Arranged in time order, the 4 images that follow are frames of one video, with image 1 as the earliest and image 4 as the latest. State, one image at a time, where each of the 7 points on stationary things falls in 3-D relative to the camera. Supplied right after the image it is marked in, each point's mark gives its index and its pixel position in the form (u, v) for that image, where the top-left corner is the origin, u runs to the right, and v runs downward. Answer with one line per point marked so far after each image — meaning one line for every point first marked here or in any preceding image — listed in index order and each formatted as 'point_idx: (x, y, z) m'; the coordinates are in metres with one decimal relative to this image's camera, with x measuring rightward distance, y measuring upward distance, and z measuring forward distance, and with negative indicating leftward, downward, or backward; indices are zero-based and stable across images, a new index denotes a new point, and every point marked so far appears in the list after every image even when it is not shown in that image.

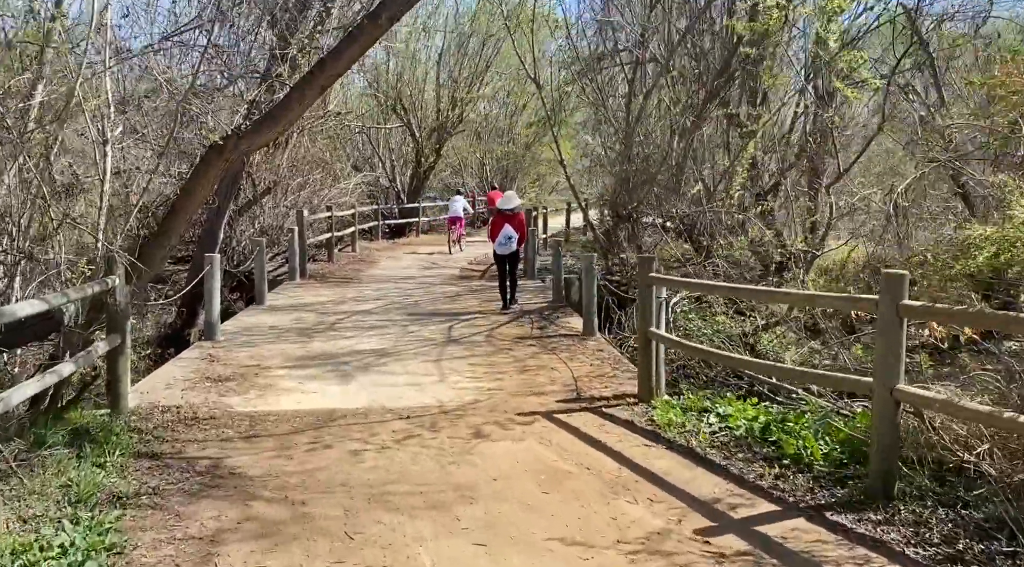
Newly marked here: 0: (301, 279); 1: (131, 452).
0: (-3.5, +0.1, +16.6) m
1: (-2.3, -1.0, +6.0) m
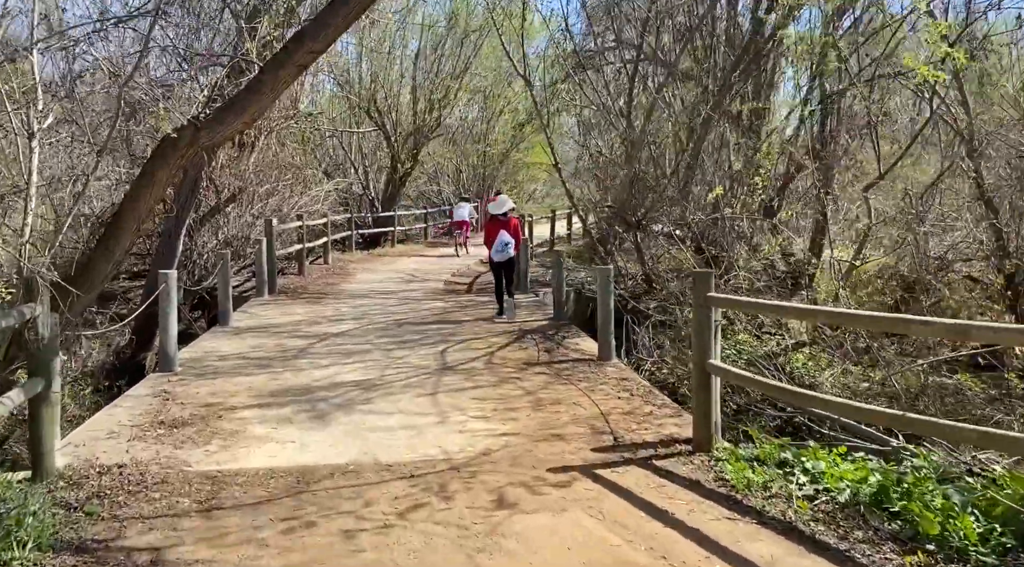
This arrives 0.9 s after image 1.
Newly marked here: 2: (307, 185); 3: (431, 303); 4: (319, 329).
0: (-3.7, -0.2, +15.1) m
1: (-2.1, -1.2, +4.5) m
2: (-4.0, +1.9, +19.2) m
3: (-1.1, -0.3, +14.2) m
4: (-2.2, -0.5, +11.3) m
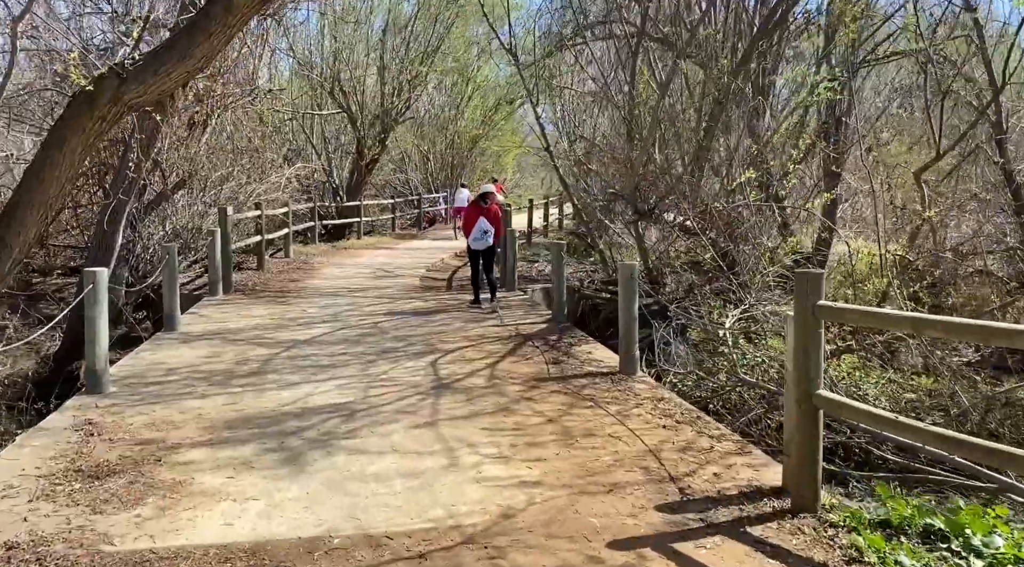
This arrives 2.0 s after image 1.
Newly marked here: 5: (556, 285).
0: (-3.9, -0.1, +13.4) m
1: (-1.9, -1.2, +2.9) m
2: (-4.3, +2.0, +17.4) m
3: (-1.3, -0.2, +12.6) m
4: (-2.2, -0.5, +9.6) m
5: (+0.5, 0.0, +10.8) m
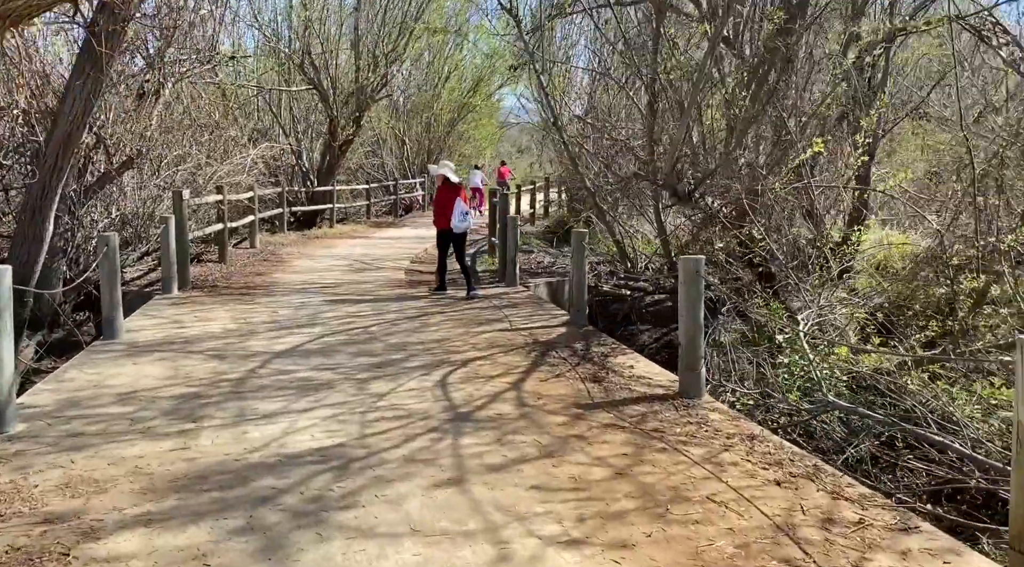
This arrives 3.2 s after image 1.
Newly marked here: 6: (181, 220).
0: (-3.9, -0.1, +11.6) m
1: (-1.5, -1.3, +1.2) m
2: (-4.5, +2.1, +15.6) m
3: (-1.3, -0.2, +10.9) m
4: (-2.1, -0.5, +7.9) m
5: (+0.6, 0.0, +9.2) m
6: (-3.9, +0.8, +11.7) m
